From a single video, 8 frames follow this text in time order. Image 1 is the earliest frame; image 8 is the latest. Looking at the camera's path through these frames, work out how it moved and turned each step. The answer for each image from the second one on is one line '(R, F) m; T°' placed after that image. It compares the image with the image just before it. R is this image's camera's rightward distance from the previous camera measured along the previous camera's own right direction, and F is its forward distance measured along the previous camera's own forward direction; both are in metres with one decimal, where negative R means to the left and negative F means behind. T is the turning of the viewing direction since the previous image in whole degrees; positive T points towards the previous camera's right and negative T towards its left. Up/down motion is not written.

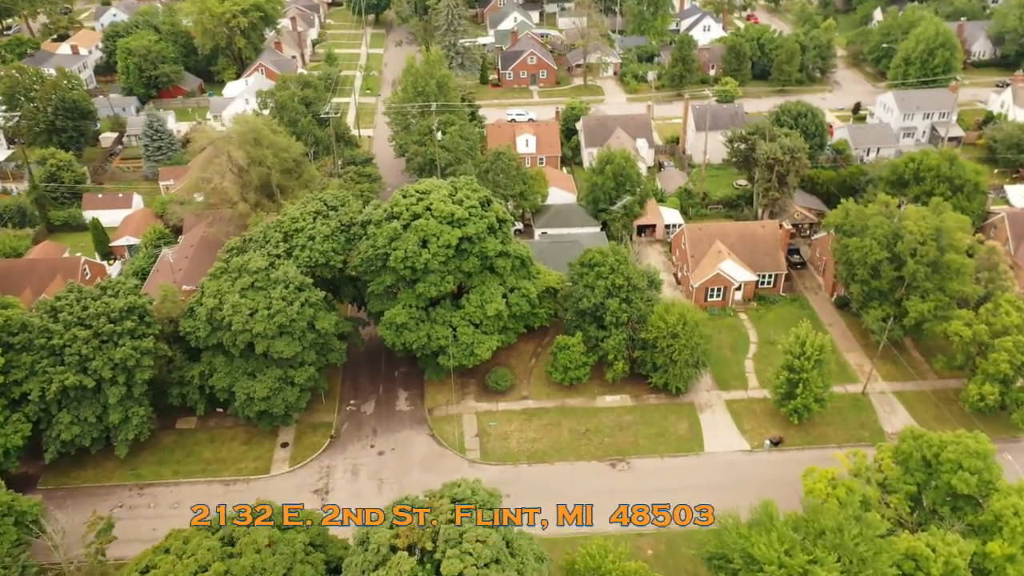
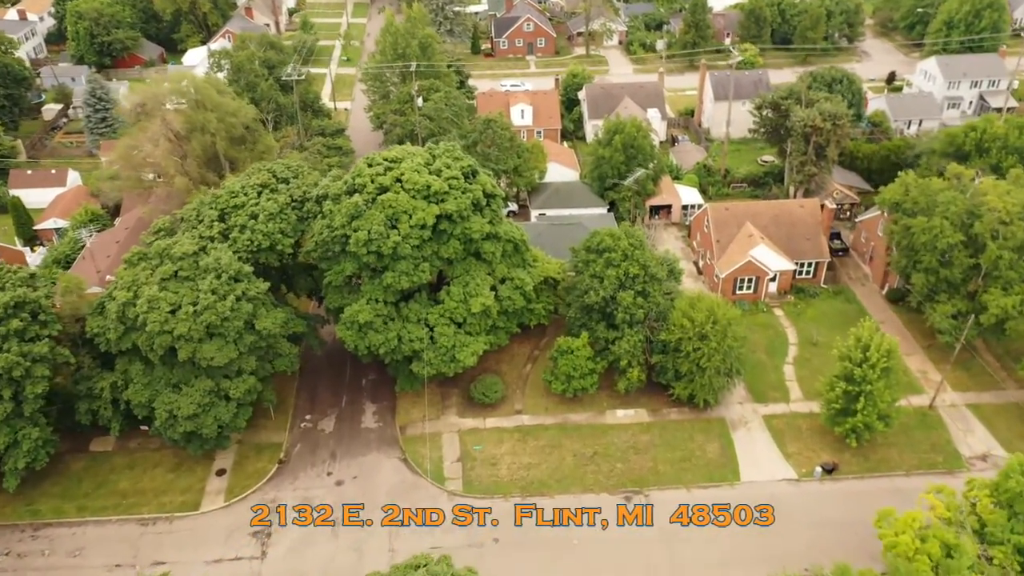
(+0.4, +8.9) m; 0°
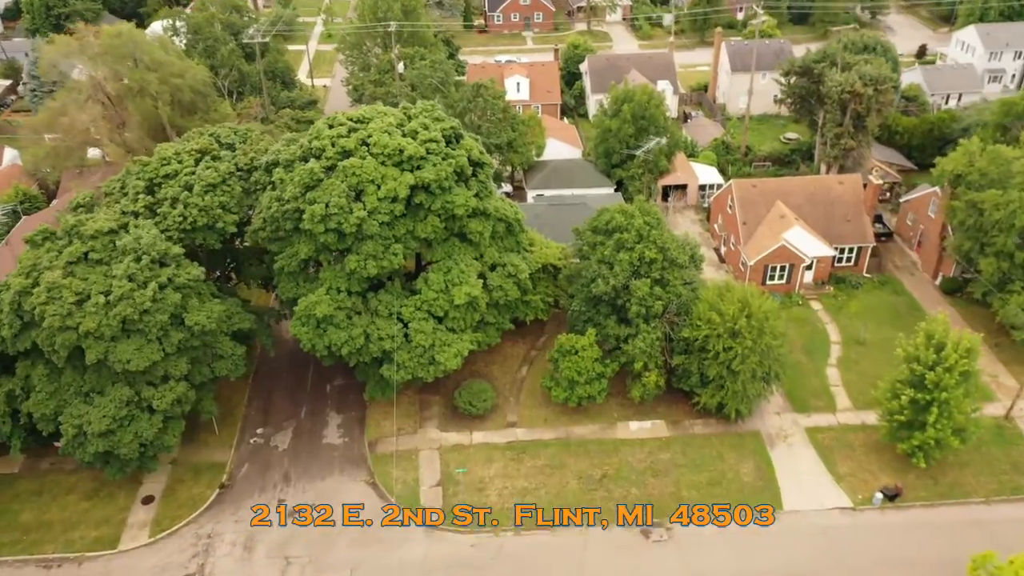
(+0.3, +6.7) m; 0°
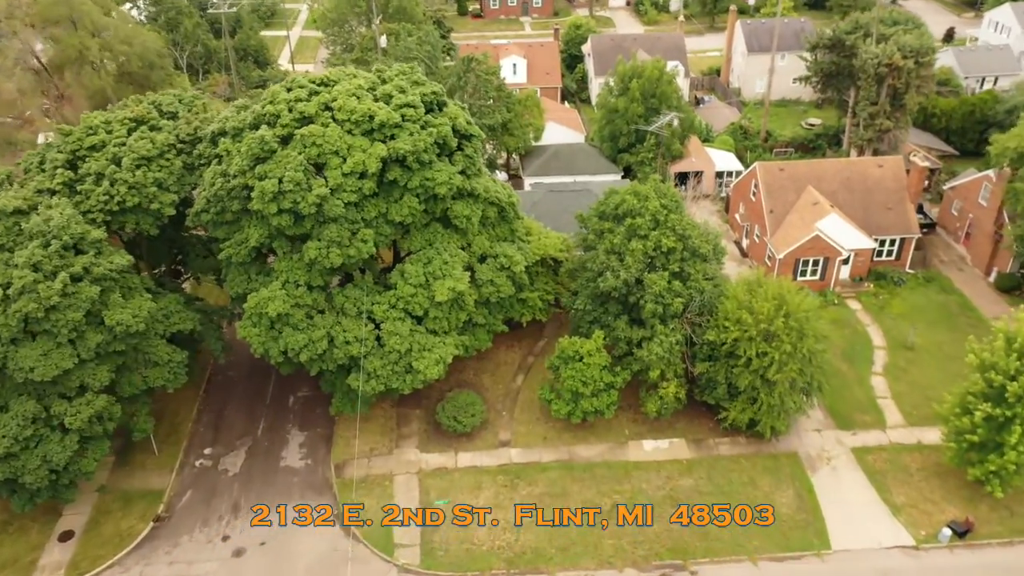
(+0.2, +5.1) m; 0°
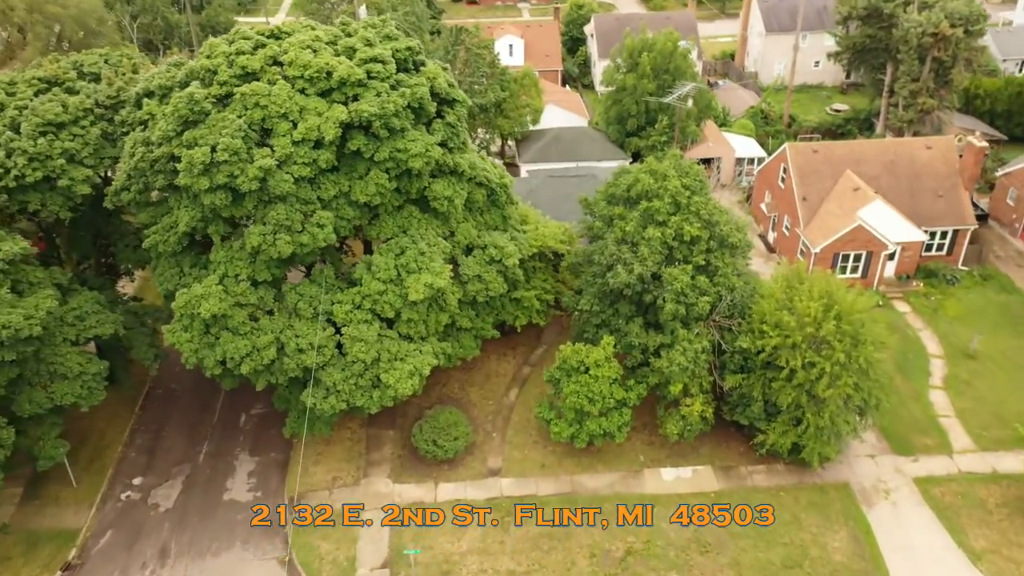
(+0.3, +4.8) m; 0°
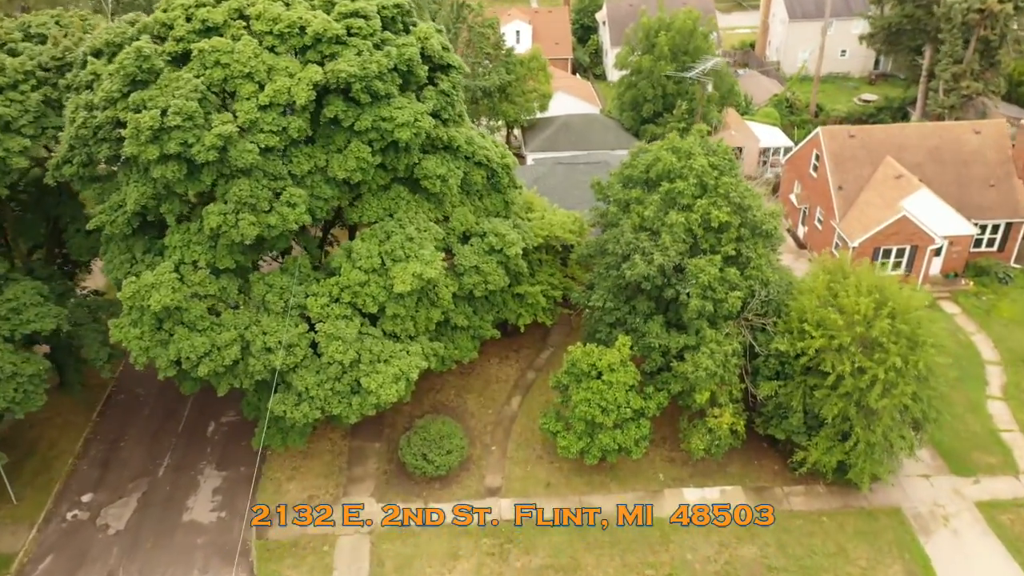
(+0.2, +3.0) m; -1°
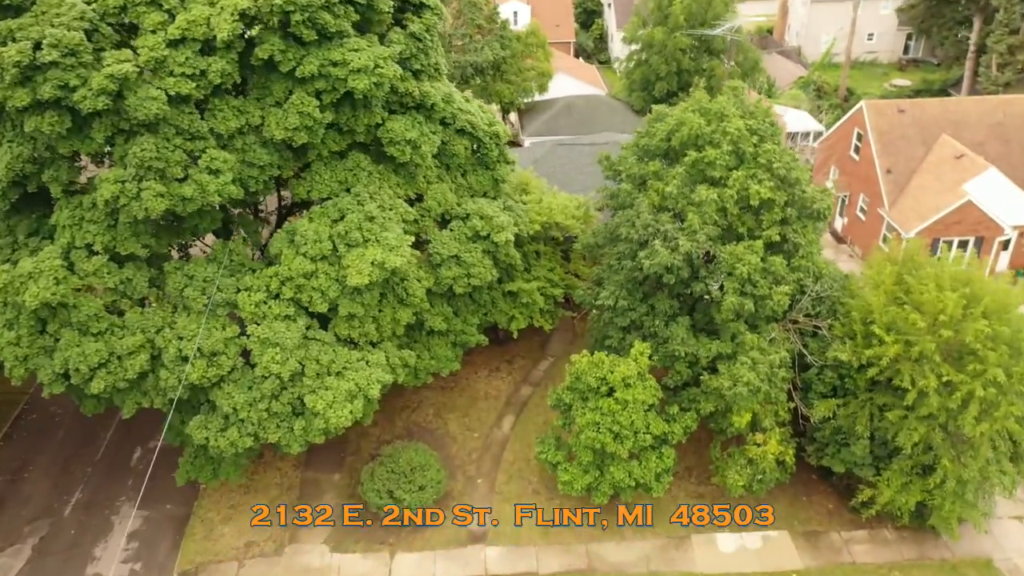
(+0.3, +4.1) m; 0°
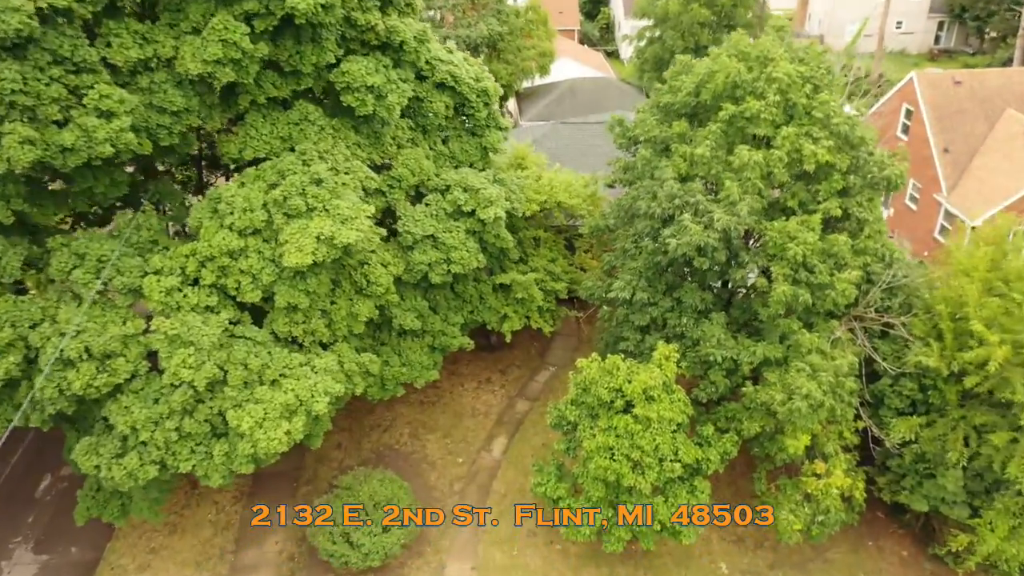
(+0.2, +3.5) m; 0°
